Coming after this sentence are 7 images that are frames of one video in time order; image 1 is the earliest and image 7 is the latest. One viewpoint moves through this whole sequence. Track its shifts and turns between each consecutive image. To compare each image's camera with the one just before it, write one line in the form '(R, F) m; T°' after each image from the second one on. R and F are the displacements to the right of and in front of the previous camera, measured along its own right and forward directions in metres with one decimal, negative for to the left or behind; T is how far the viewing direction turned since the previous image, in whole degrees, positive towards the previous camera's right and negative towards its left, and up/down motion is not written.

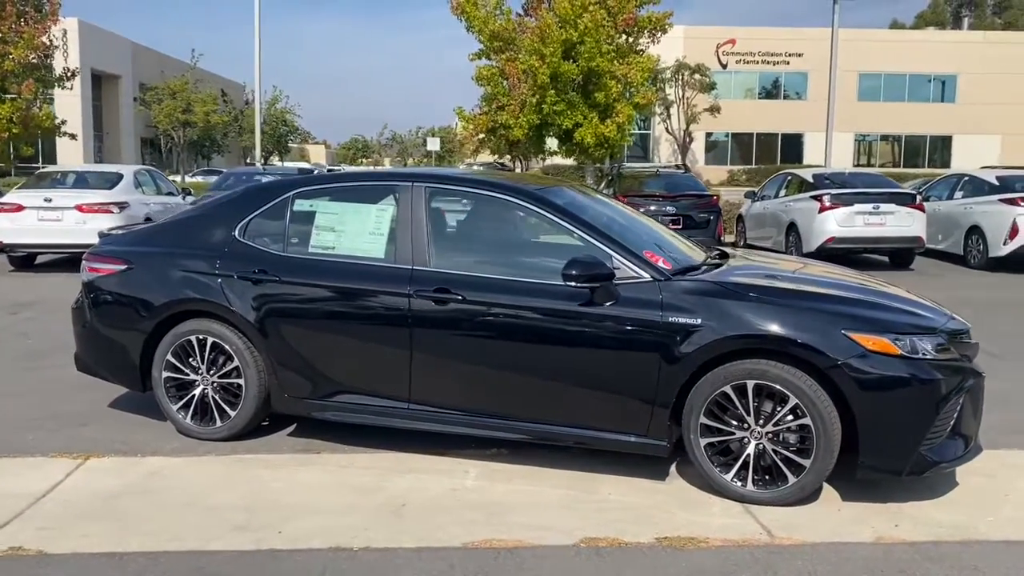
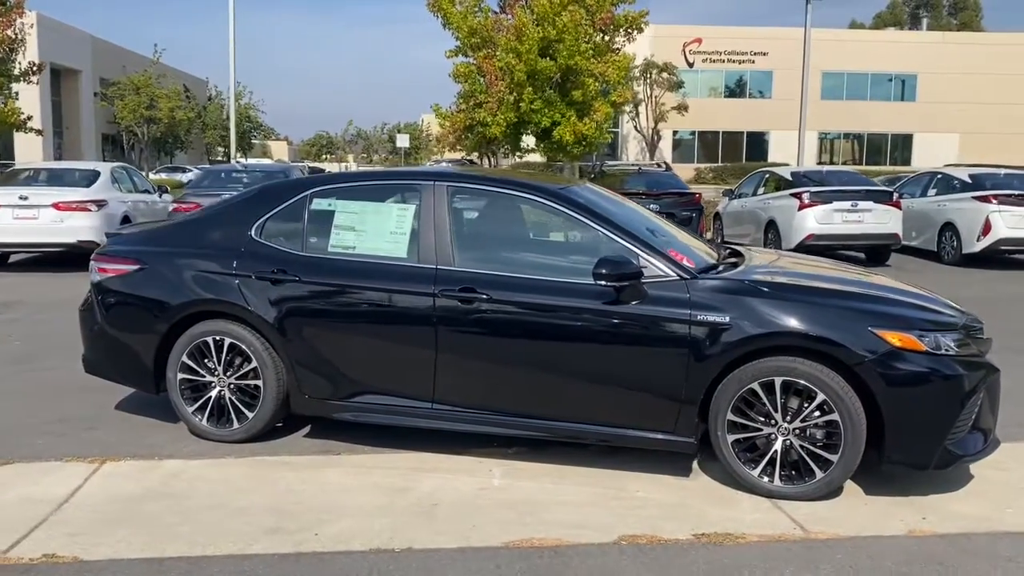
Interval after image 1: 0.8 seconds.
(-0.3, 0.0) m; +2°
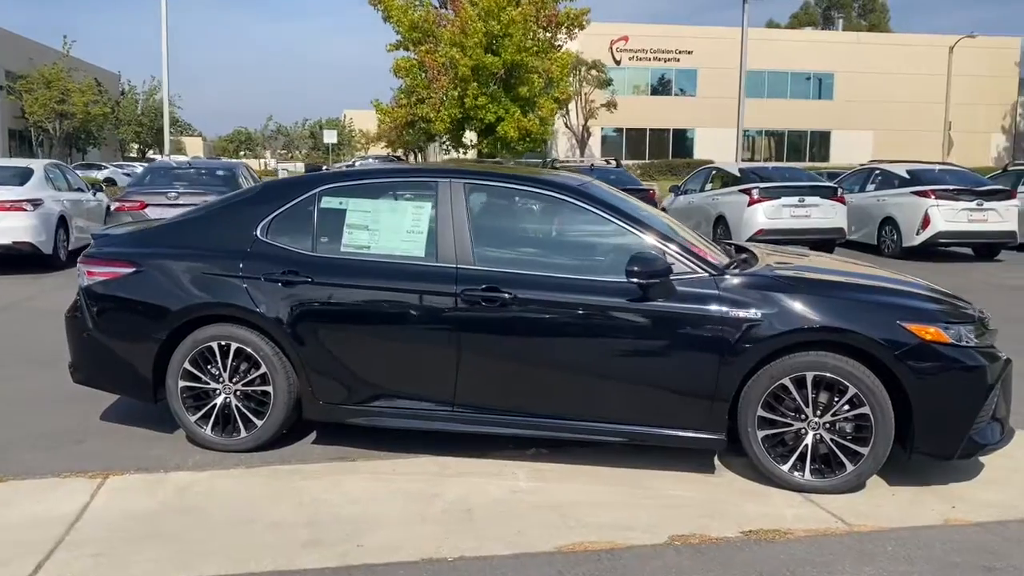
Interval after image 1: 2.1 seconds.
(-0.5, +0.1) m; +5°
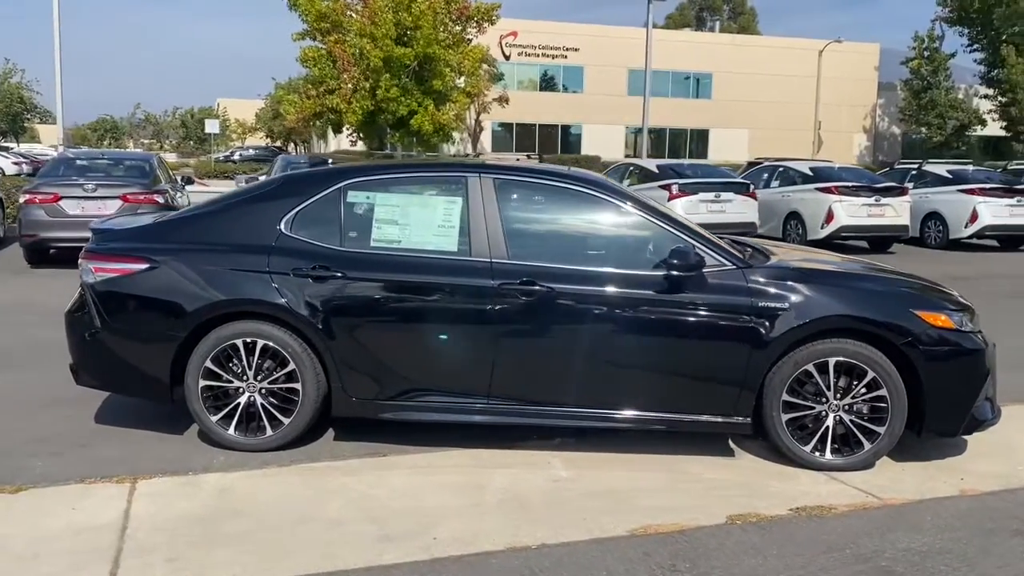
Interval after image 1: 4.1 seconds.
(-0.9, 0.0) m; +8°
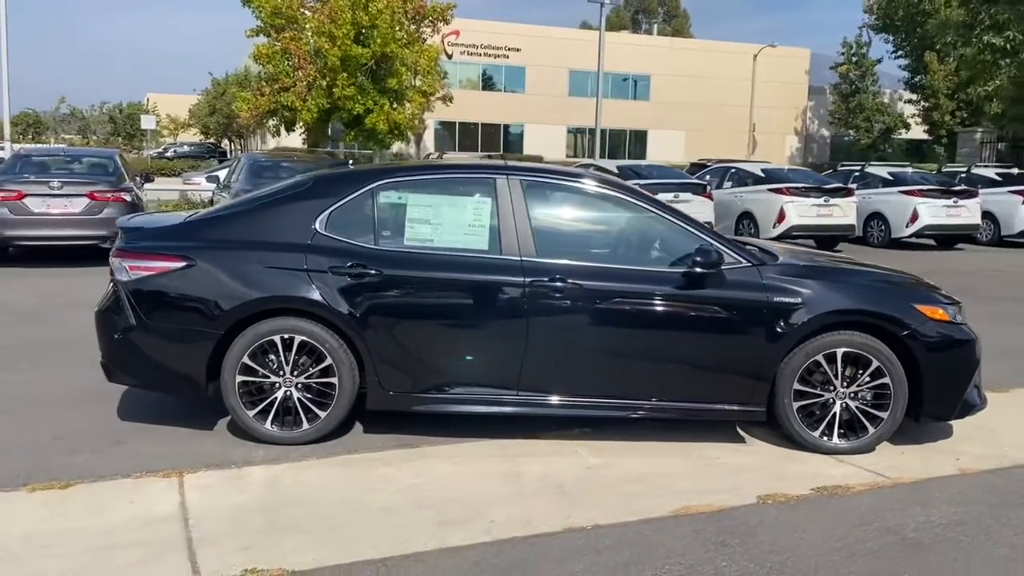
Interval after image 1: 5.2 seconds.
(-0.6, -0.2) m; +4°
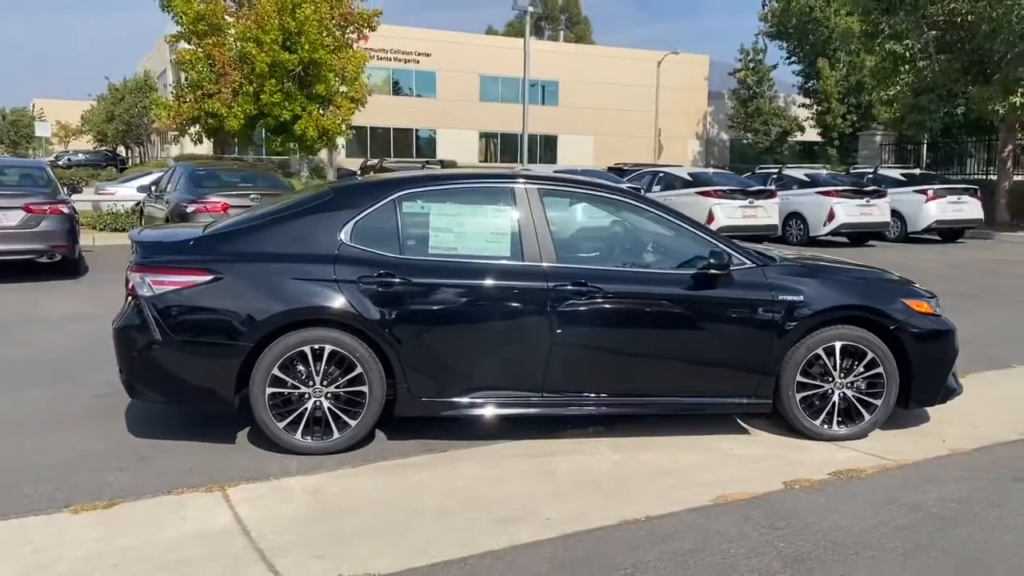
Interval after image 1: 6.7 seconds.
(-0.7, -0.1) m; +6°
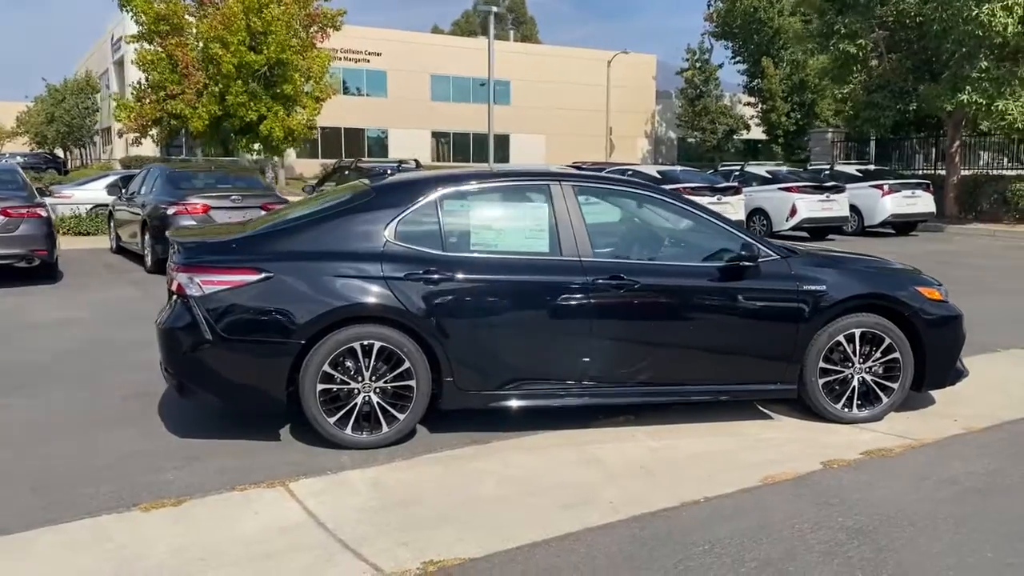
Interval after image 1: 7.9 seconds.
(-0.6, -0.1) m; +3°
